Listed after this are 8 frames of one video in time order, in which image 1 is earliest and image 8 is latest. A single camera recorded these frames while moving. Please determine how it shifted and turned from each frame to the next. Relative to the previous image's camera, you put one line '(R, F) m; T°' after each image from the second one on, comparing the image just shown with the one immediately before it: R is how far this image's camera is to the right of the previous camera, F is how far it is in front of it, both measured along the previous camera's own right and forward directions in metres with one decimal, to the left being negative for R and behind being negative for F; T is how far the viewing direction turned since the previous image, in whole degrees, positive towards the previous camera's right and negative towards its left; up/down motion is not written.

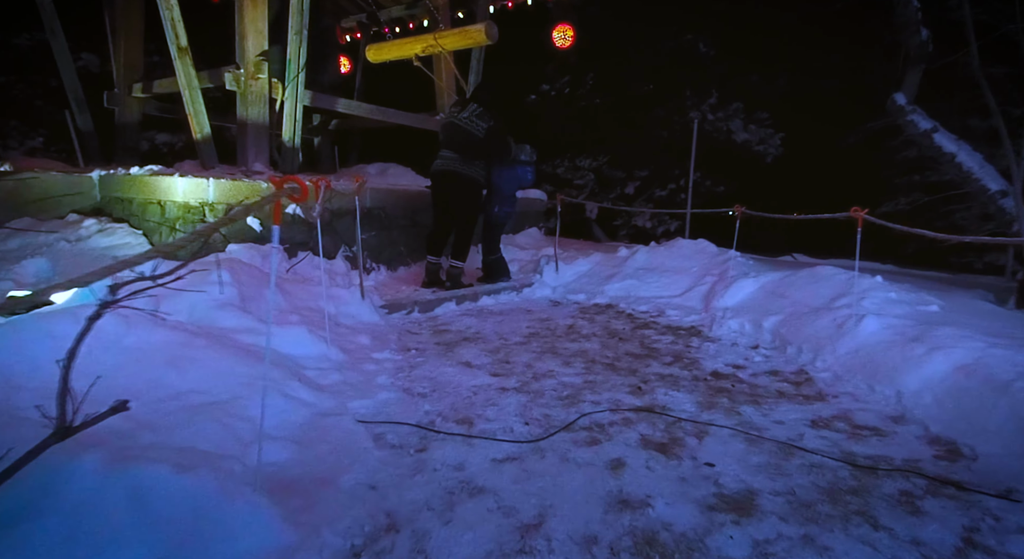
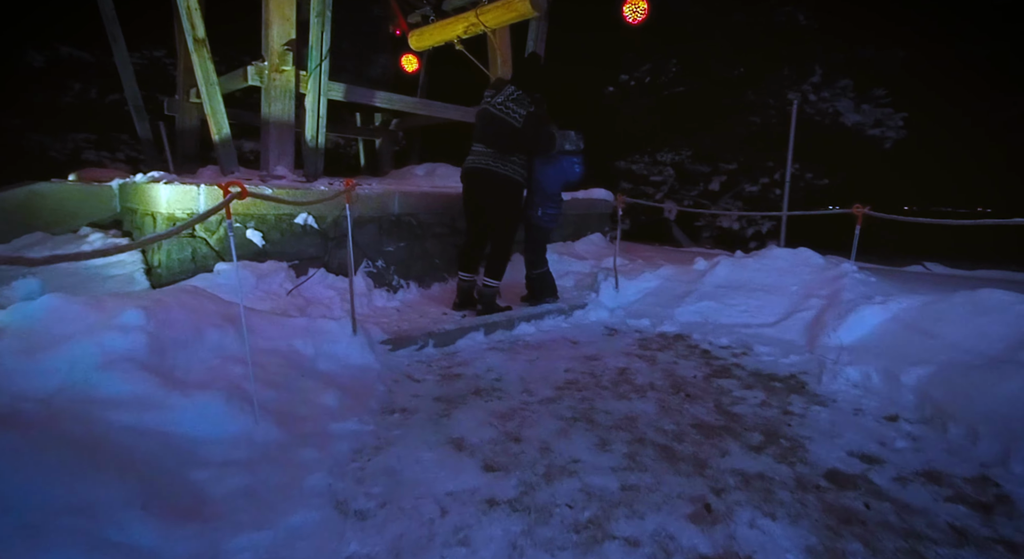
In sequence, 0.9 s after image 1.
(+0.3, +0.9) m; -9°
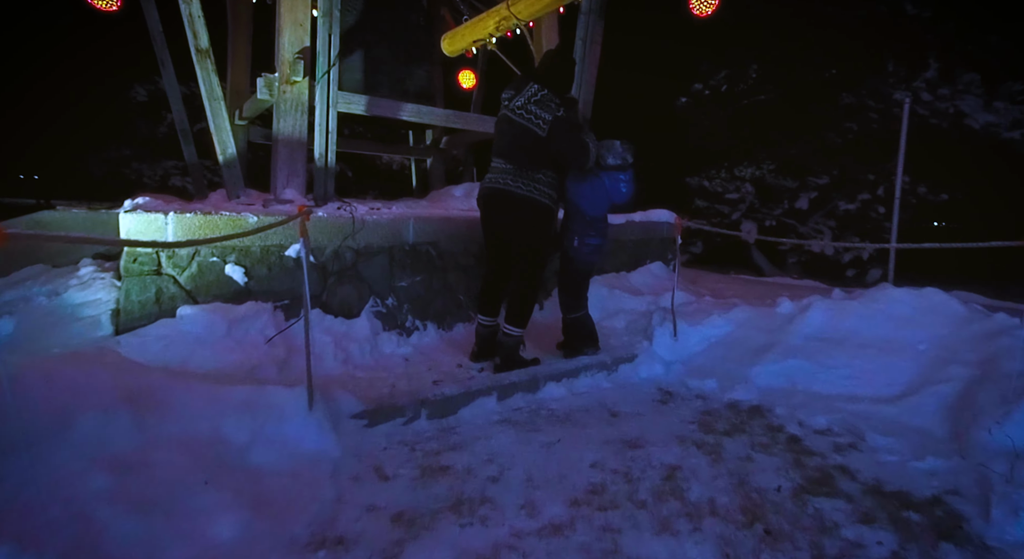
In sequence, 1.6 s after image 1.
(+0.3, +0.8) m; -8°
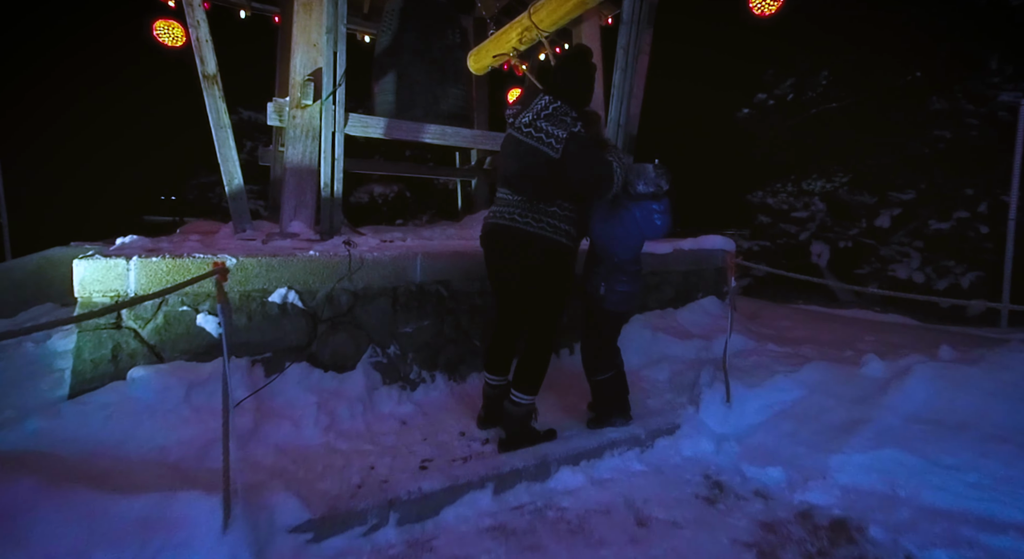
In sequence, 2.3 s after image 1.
(+0.3, +0.6) m; -6°
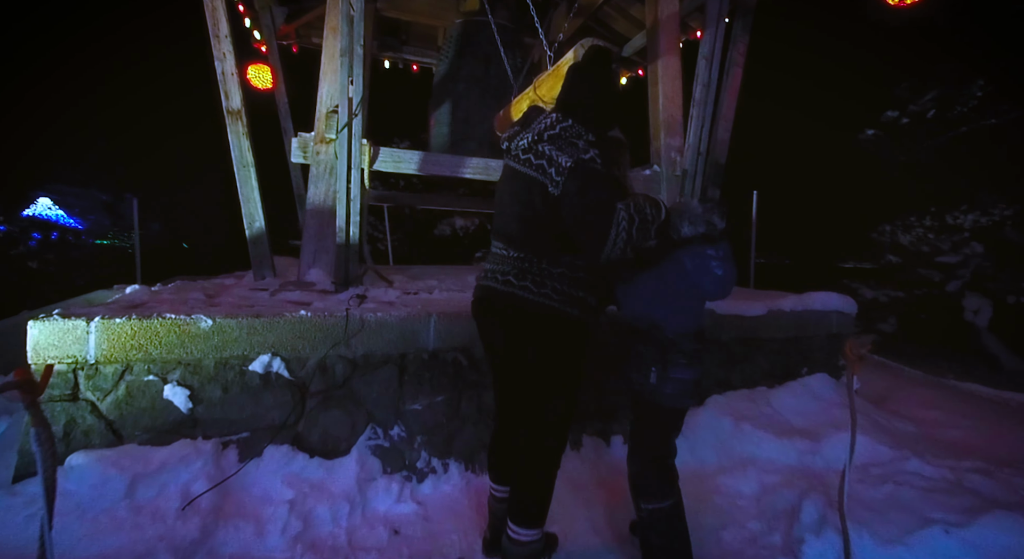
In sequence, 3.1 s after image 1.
(+0.3, +0.8) m; -10°
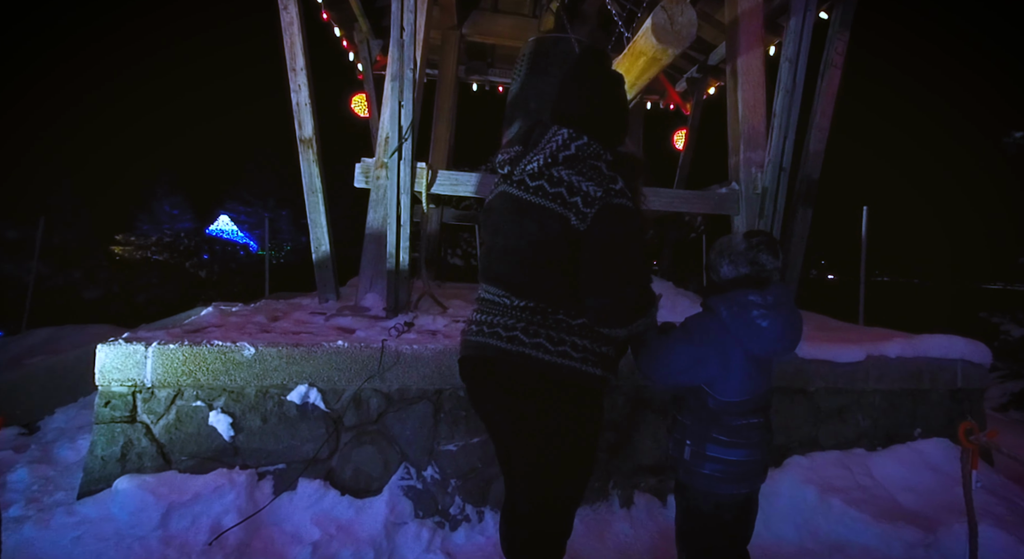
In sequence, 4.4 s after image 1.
(+0.3, +0.3) m; -11°
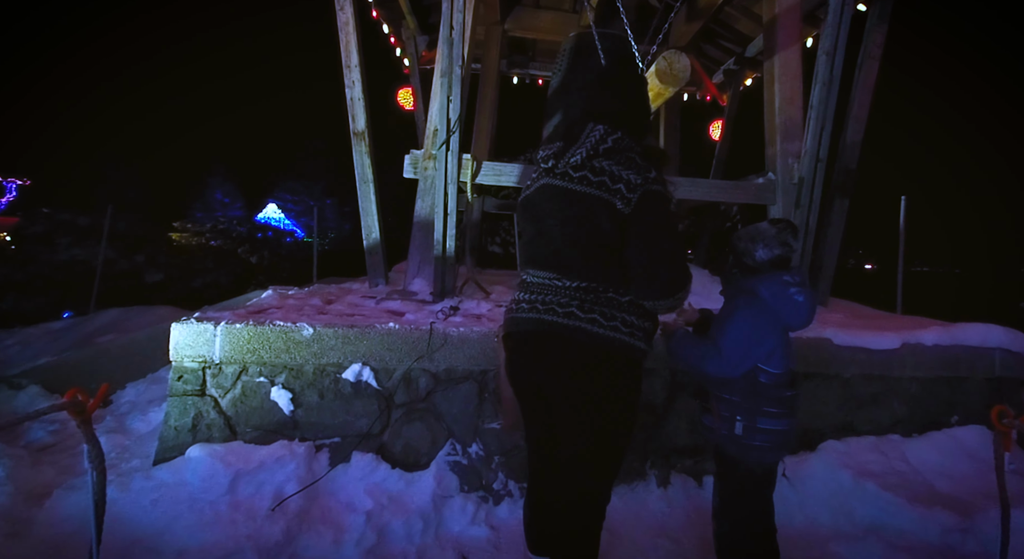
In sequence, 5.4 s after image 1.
(-0.1, -0.1) m; -2°
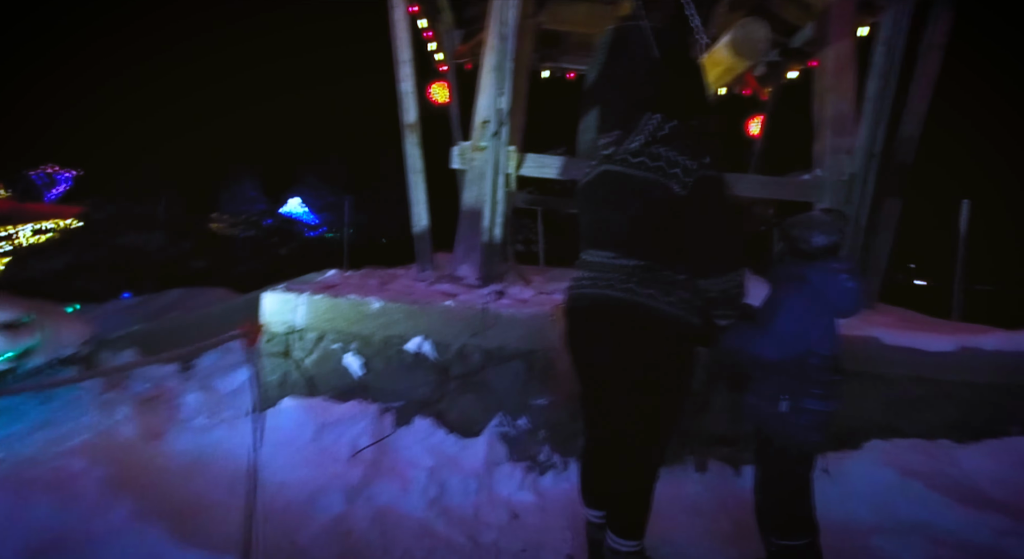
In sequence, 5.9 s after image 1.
(-0.1, -0.2) m; -3°
